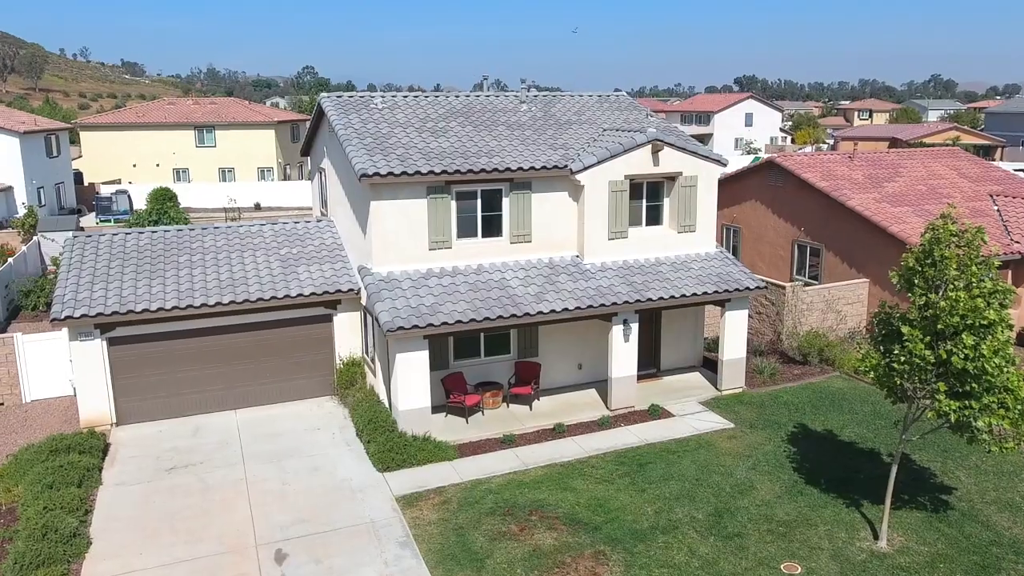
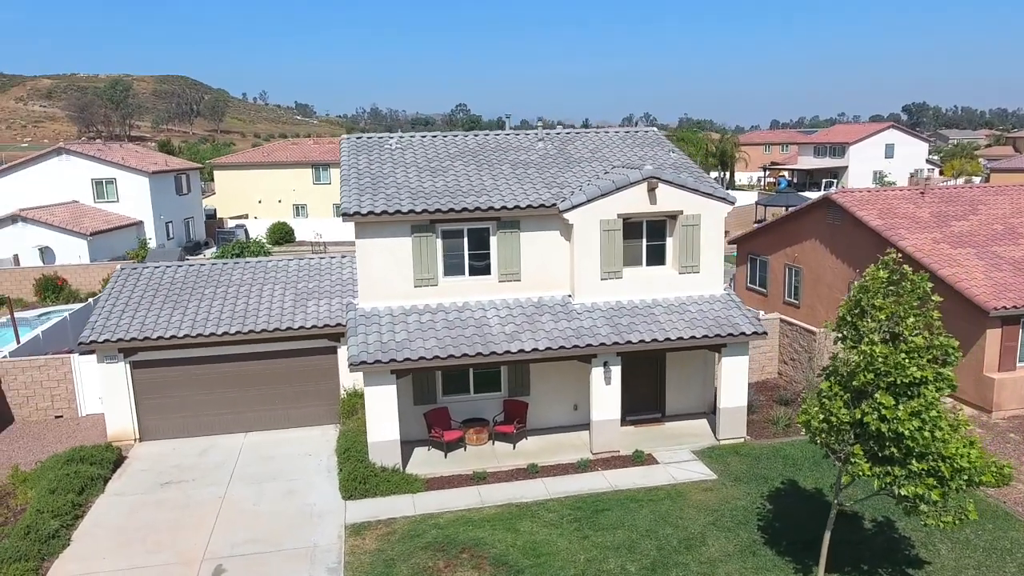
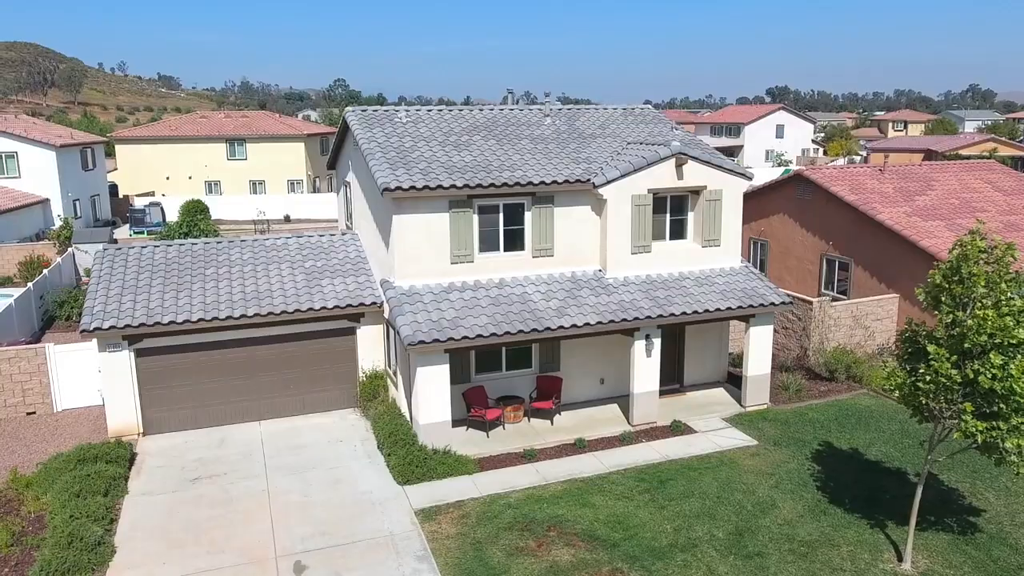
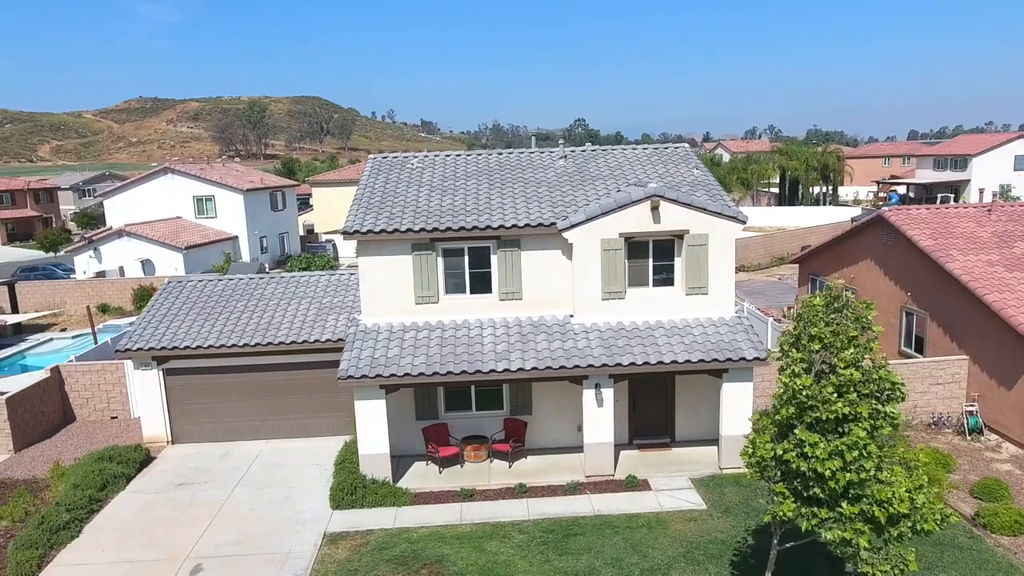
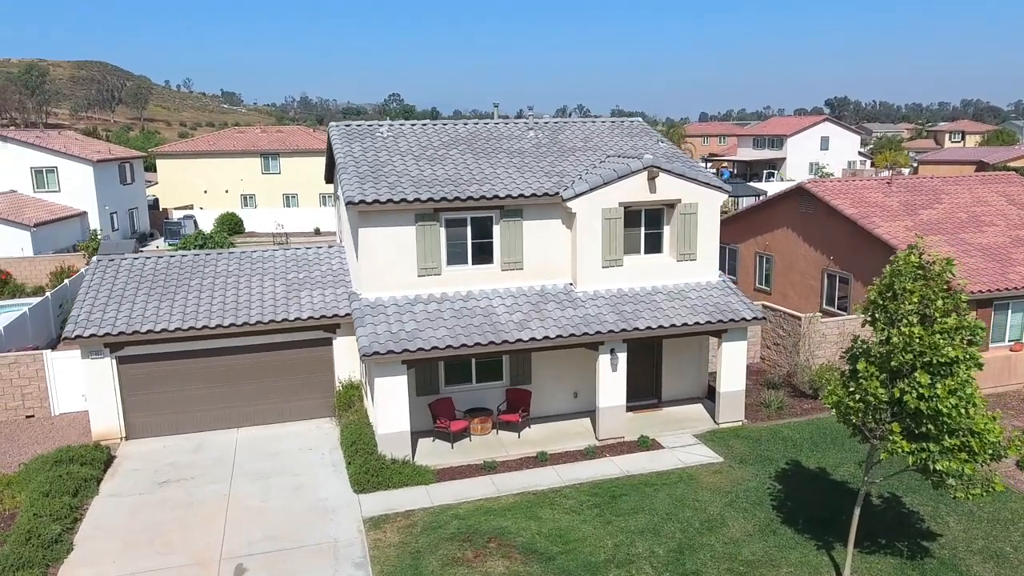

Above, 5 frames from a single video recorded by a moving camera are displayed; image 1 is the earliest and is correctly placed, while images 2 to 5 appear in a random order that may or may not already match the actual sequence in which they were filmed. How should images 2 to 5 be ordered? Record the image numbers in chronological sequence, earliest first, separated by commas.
3, 5, 2, 4
